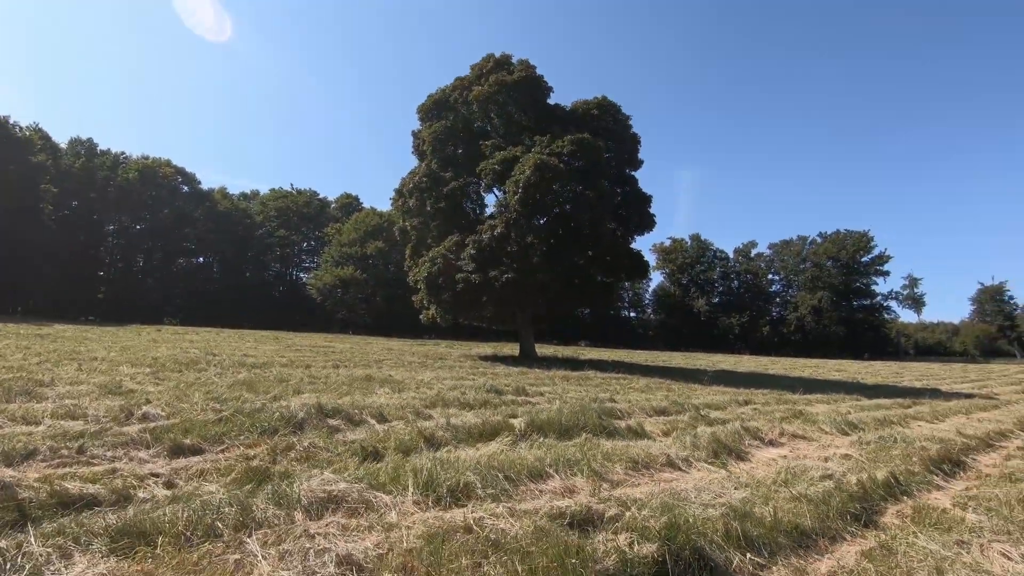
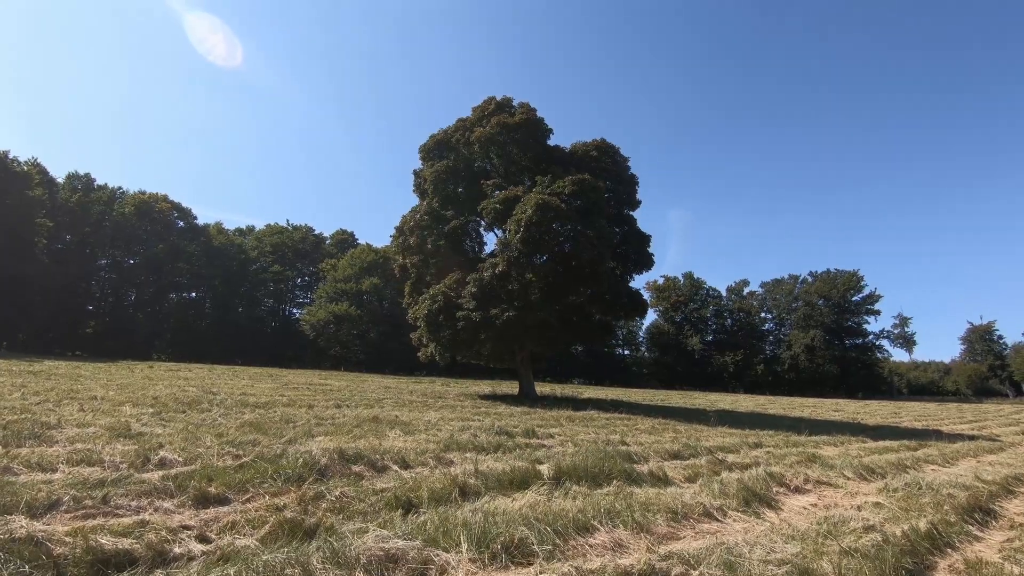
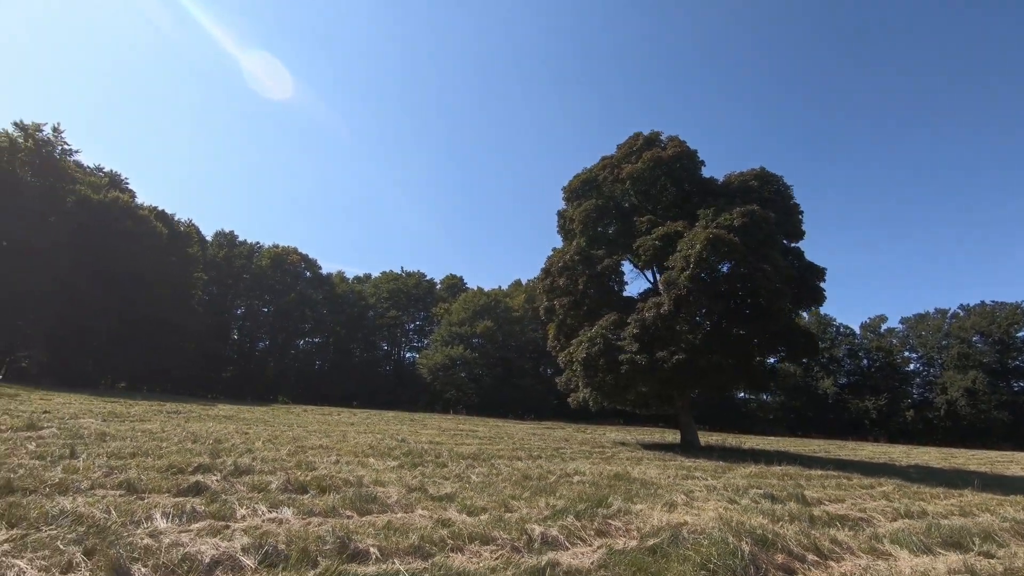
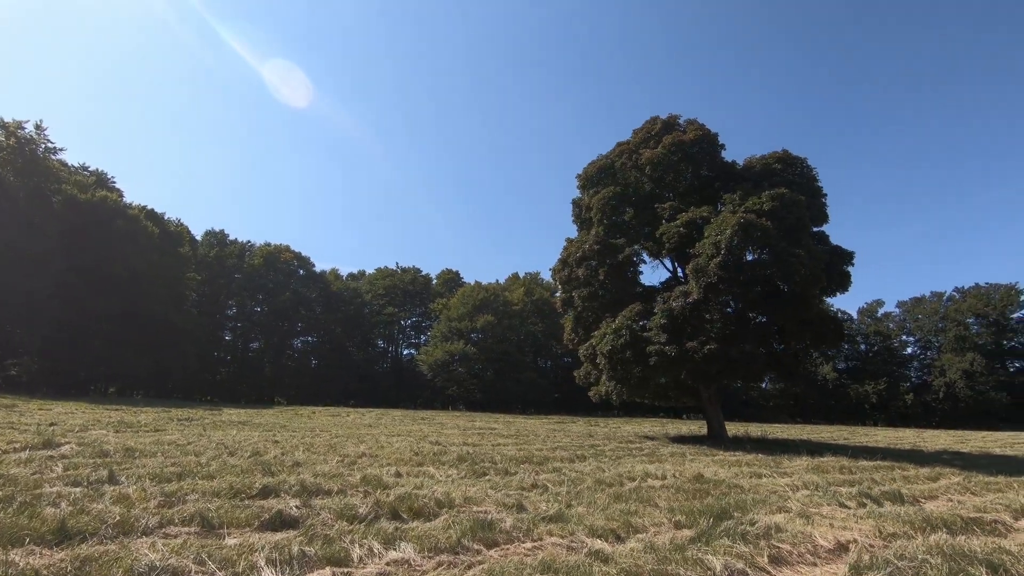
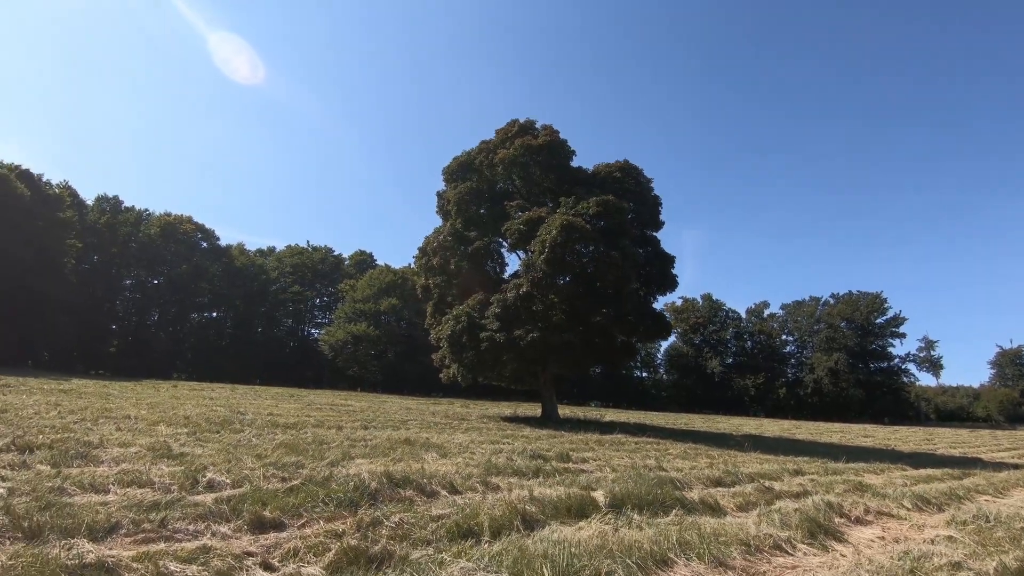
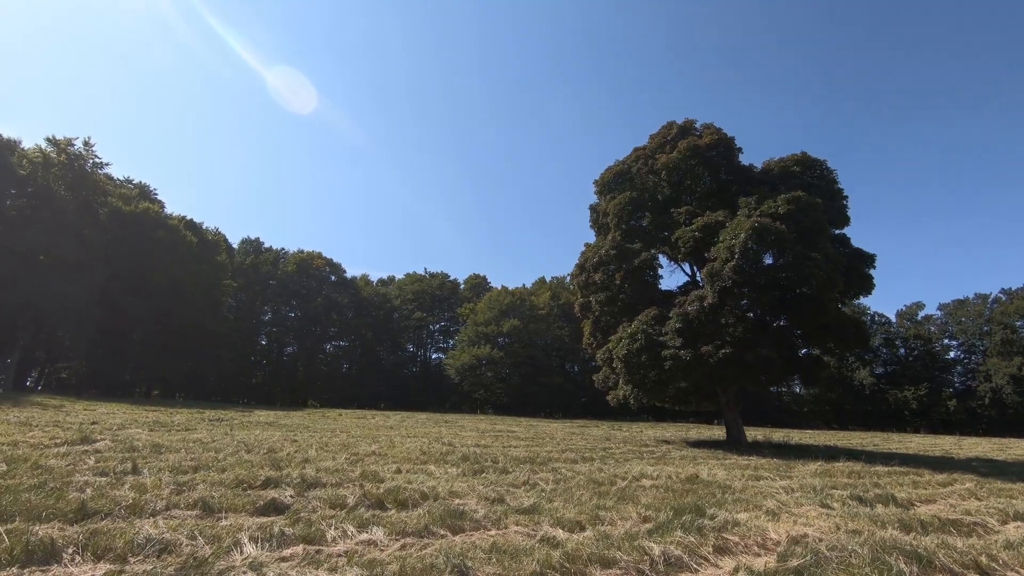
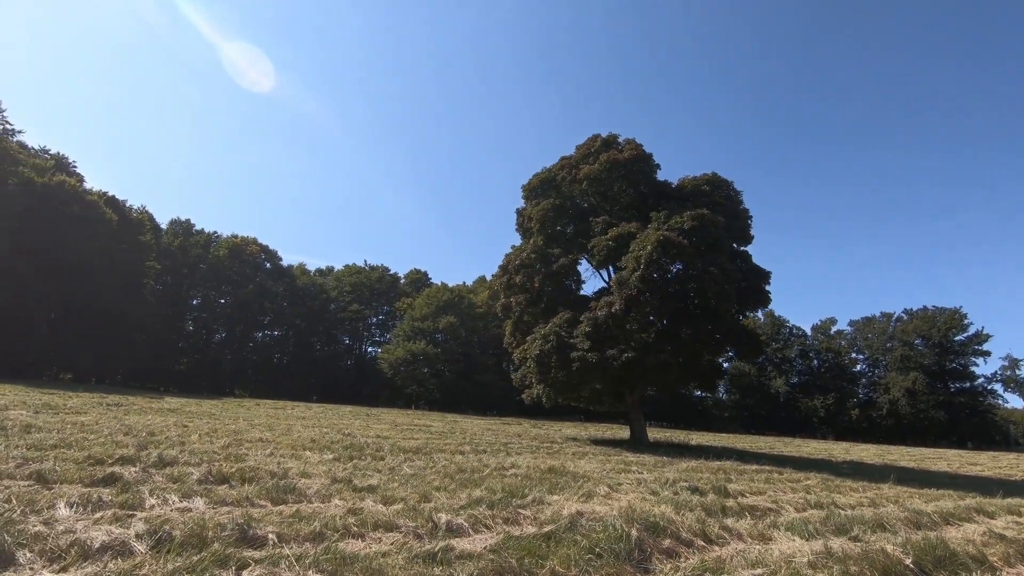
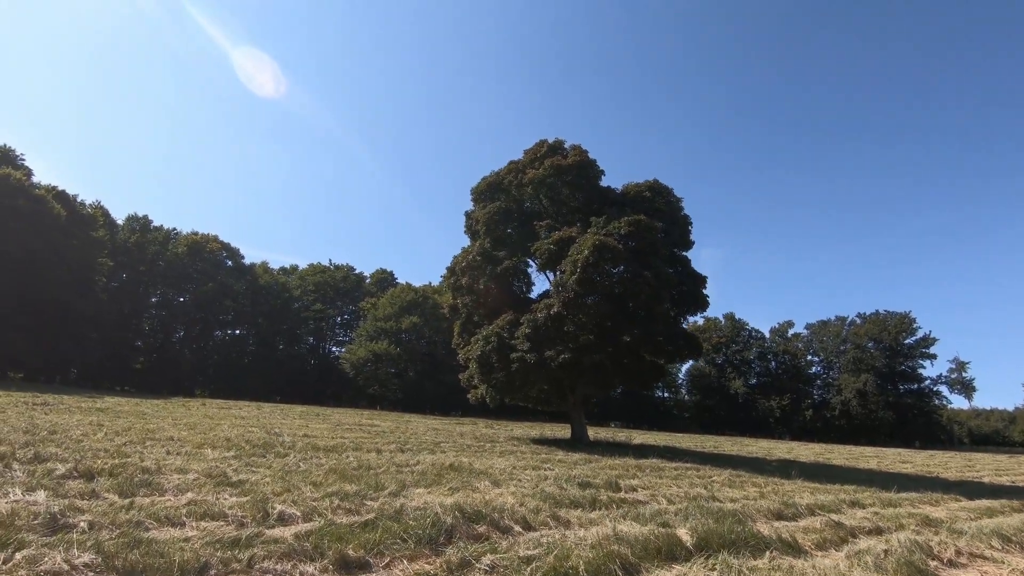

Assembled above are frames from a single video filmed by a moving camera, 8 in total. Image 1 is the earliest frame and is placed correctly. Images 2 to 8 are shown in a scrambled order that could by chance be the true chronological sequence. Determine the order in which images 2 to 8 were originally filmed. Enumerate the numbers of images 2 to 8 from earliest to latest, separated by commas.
2, 5, 8, 7, 3, 6, 4
